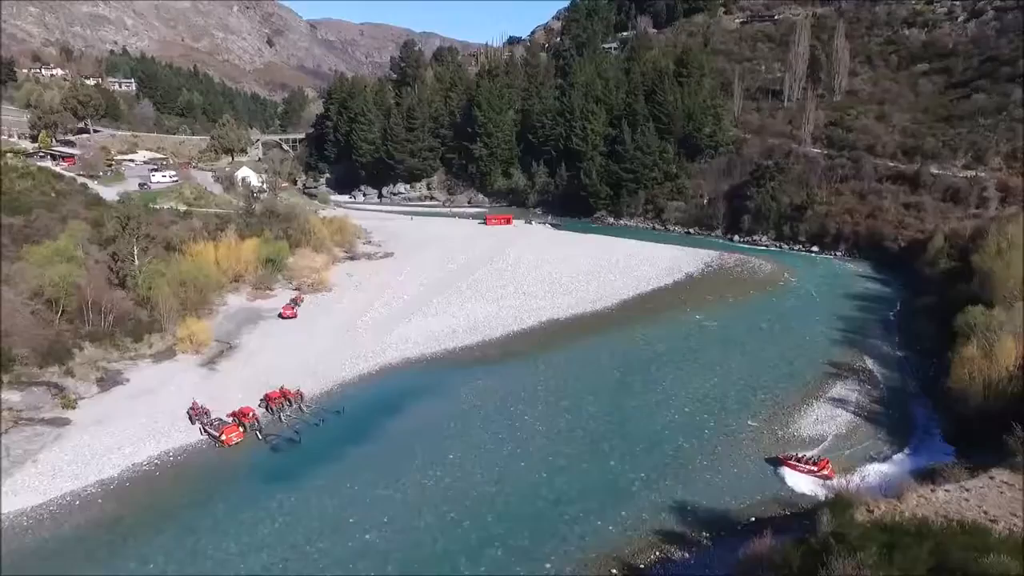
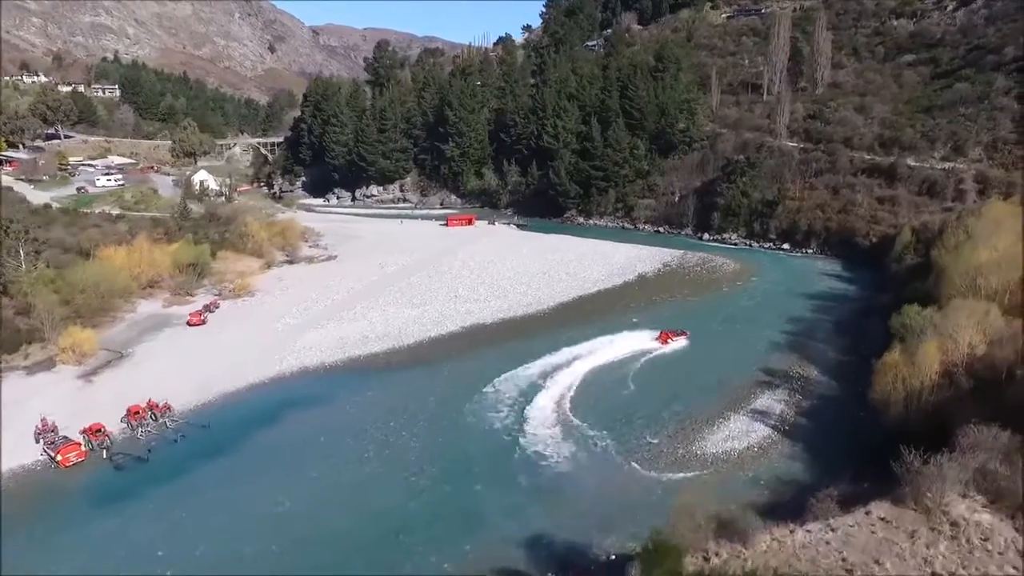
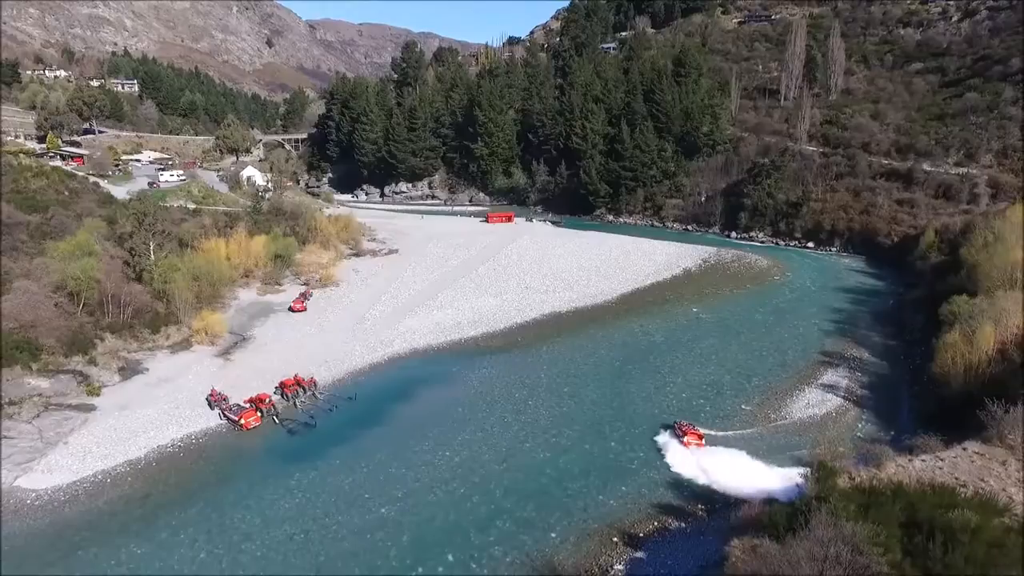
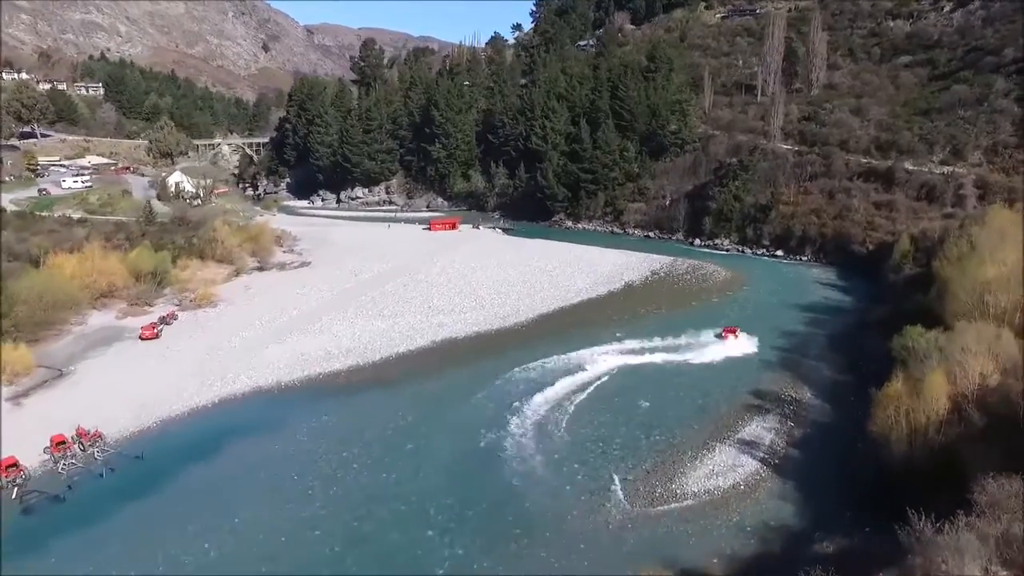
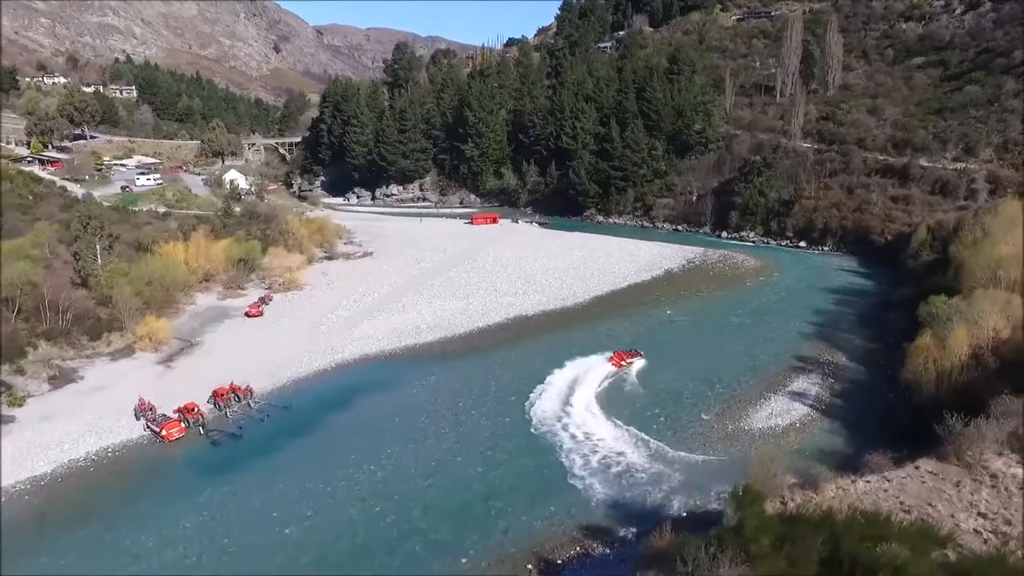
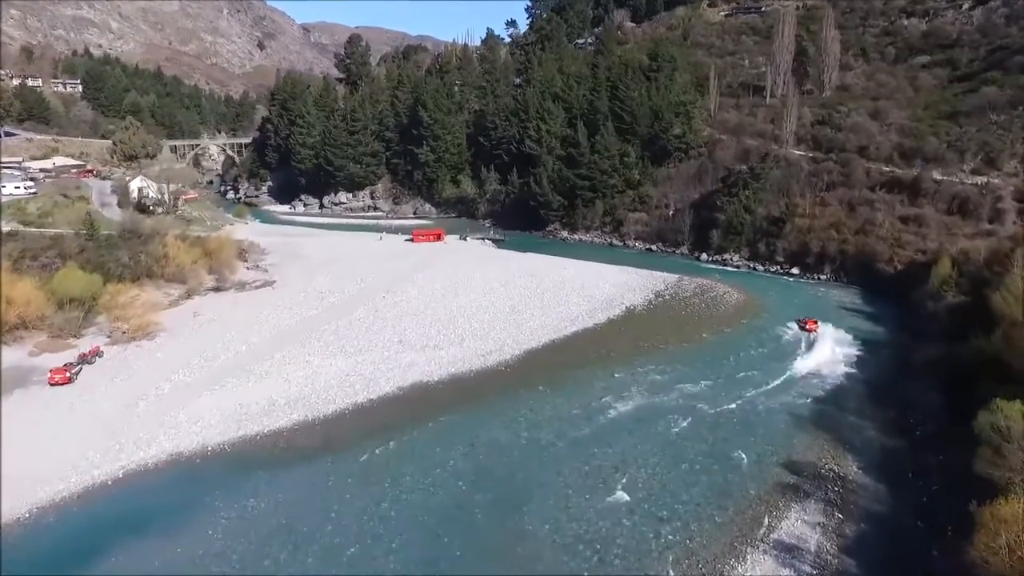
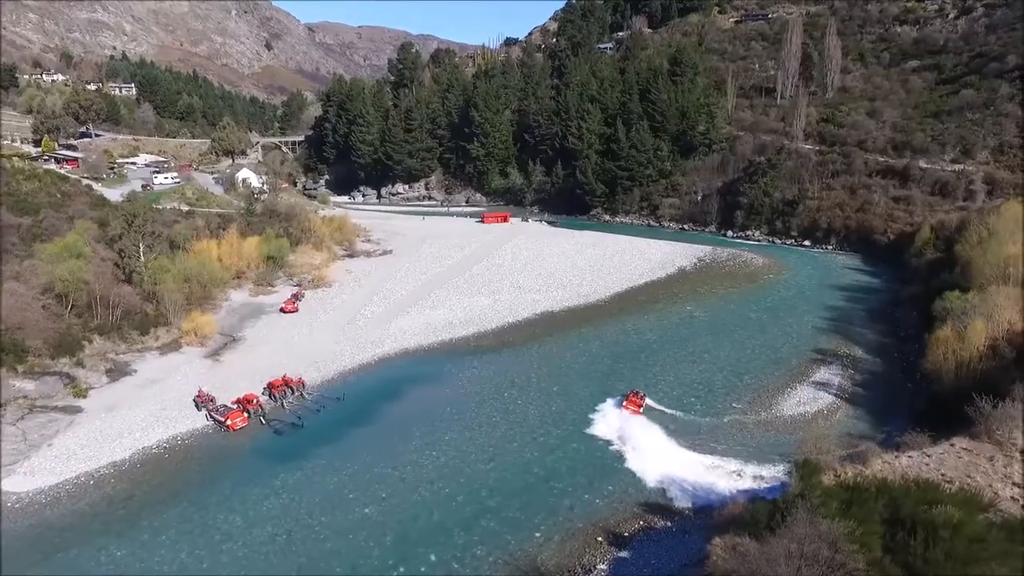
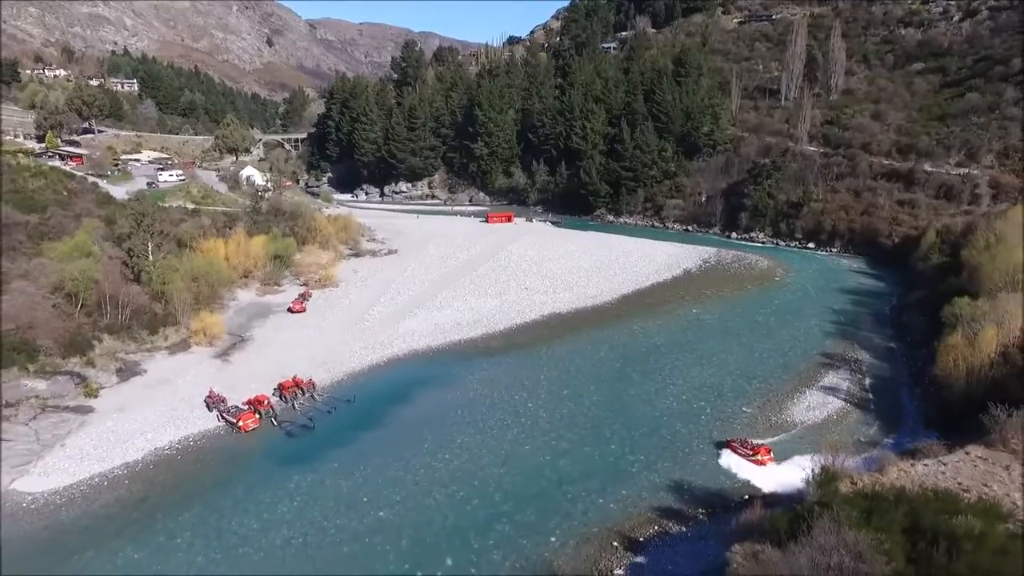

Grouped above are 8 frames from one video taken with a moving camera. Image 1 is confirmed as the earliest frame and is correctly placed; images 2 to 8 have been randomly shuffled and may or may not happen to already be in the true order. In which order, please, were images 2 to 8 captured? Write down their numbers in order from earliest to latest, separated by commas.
8, 3, 7, 5, 2, 4, 6
